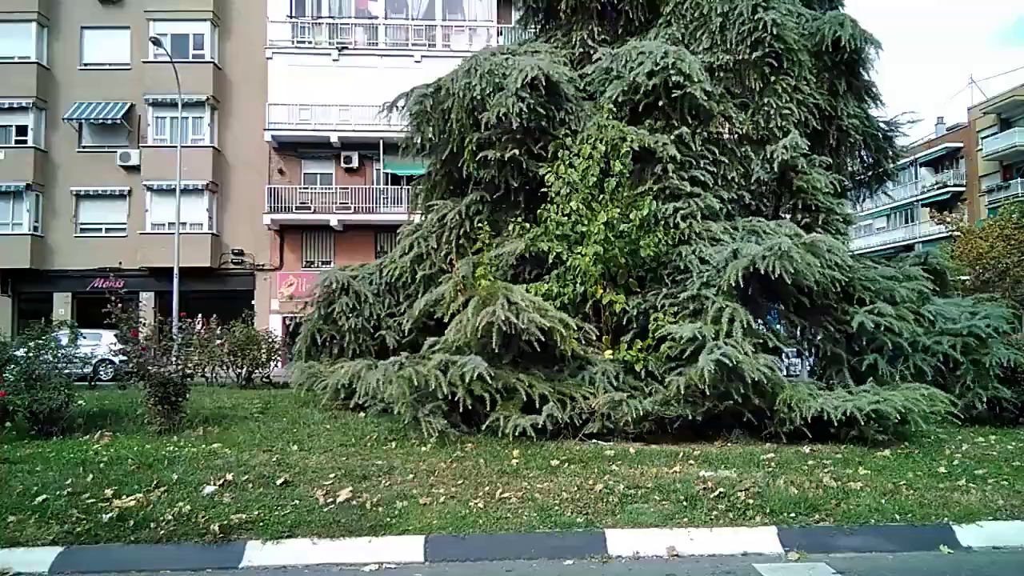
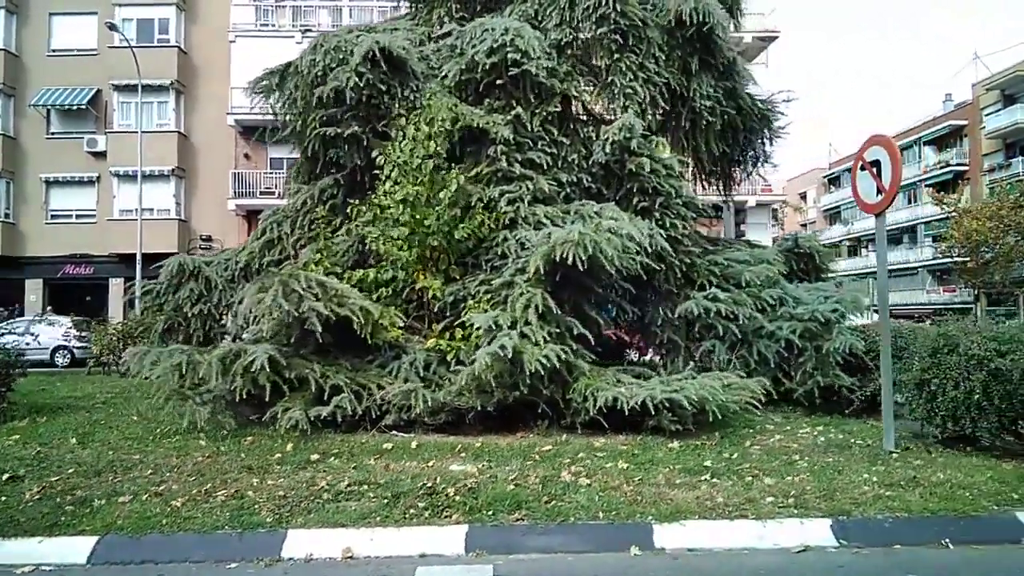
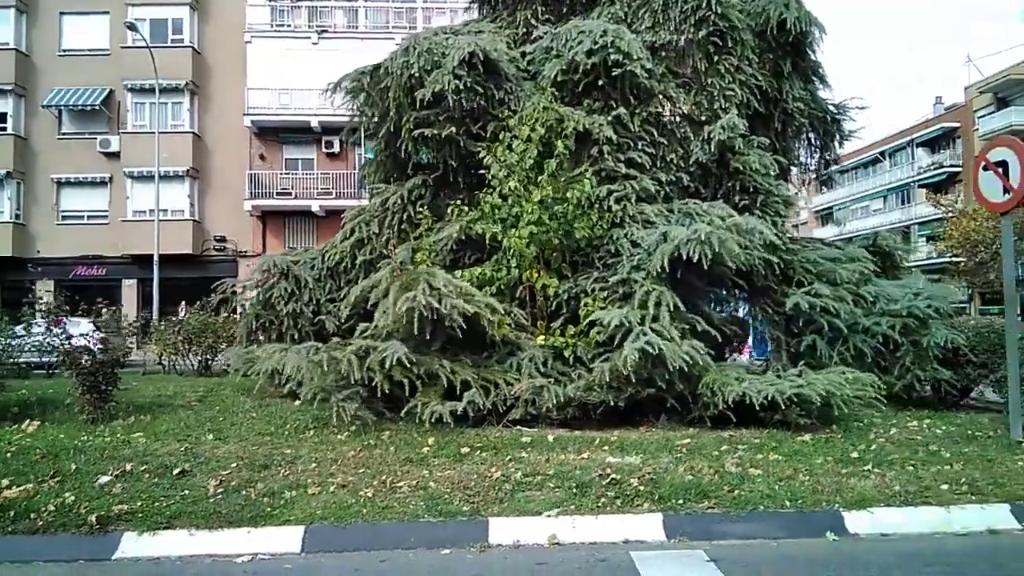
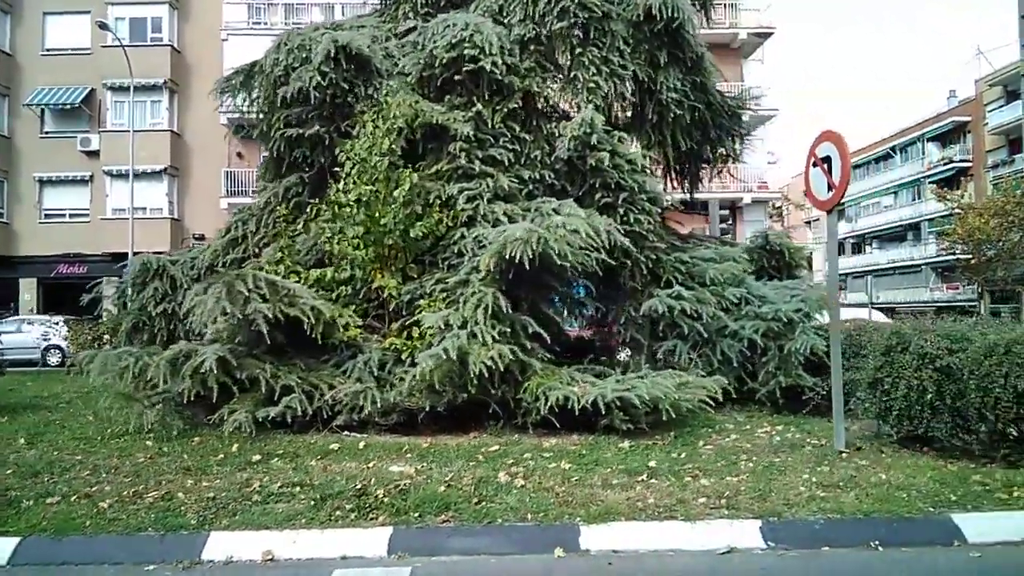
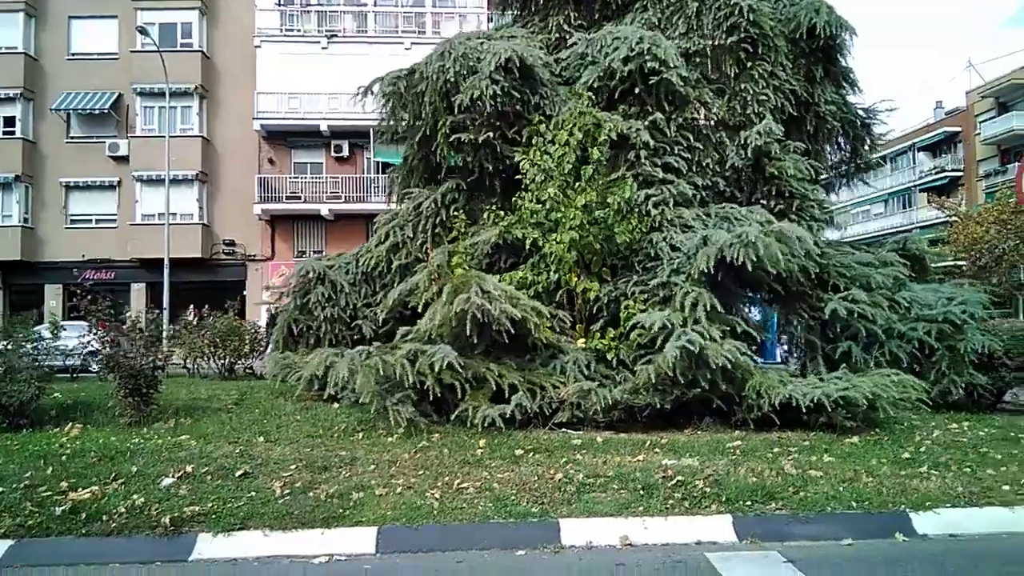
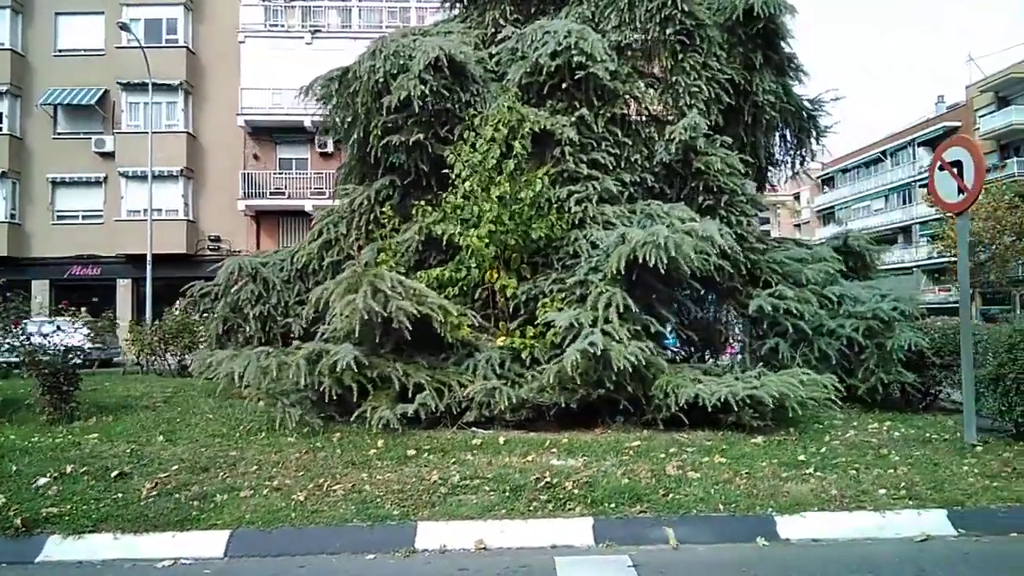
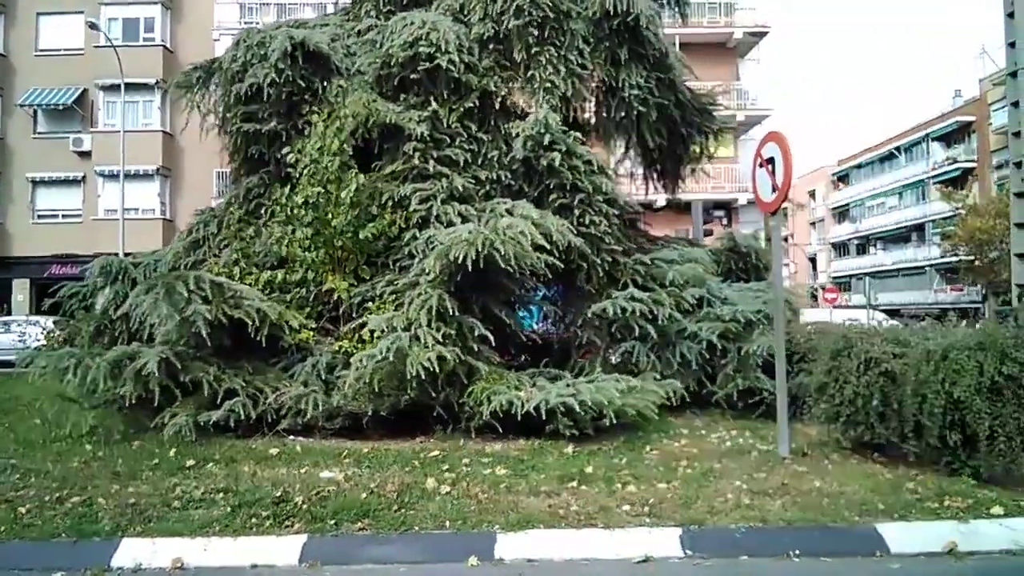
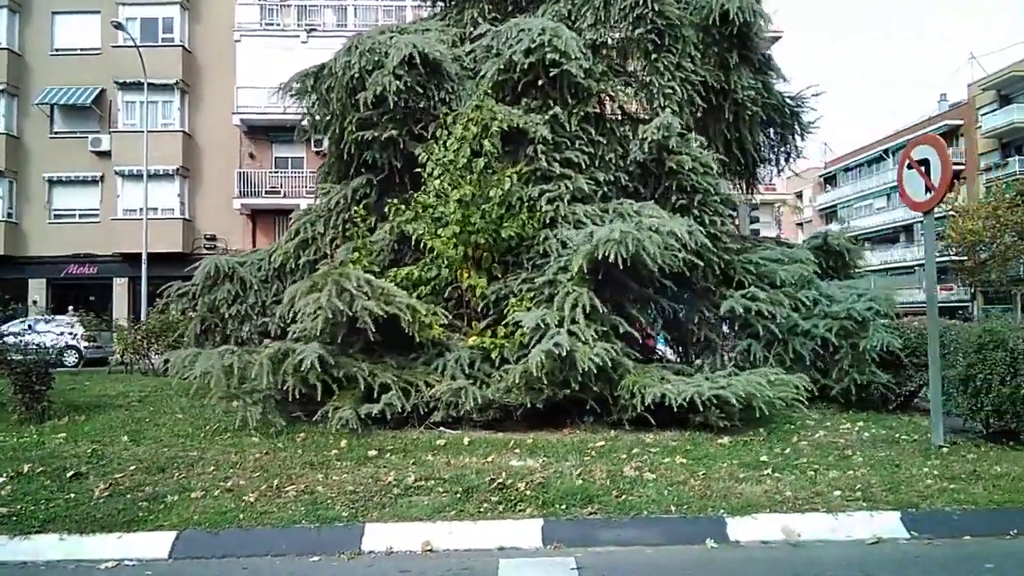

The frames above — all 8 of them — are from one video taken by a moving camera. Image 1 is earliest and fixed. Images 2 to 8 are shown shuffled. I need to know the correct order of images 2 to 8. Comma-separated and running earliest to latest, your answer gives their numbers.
5, 3, 6, 8, 2, 4, 7
